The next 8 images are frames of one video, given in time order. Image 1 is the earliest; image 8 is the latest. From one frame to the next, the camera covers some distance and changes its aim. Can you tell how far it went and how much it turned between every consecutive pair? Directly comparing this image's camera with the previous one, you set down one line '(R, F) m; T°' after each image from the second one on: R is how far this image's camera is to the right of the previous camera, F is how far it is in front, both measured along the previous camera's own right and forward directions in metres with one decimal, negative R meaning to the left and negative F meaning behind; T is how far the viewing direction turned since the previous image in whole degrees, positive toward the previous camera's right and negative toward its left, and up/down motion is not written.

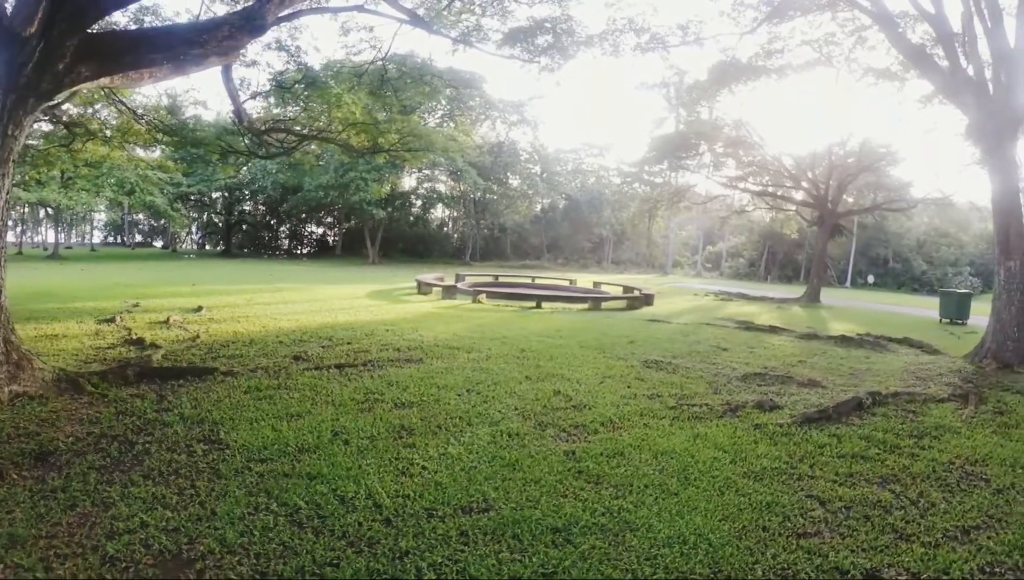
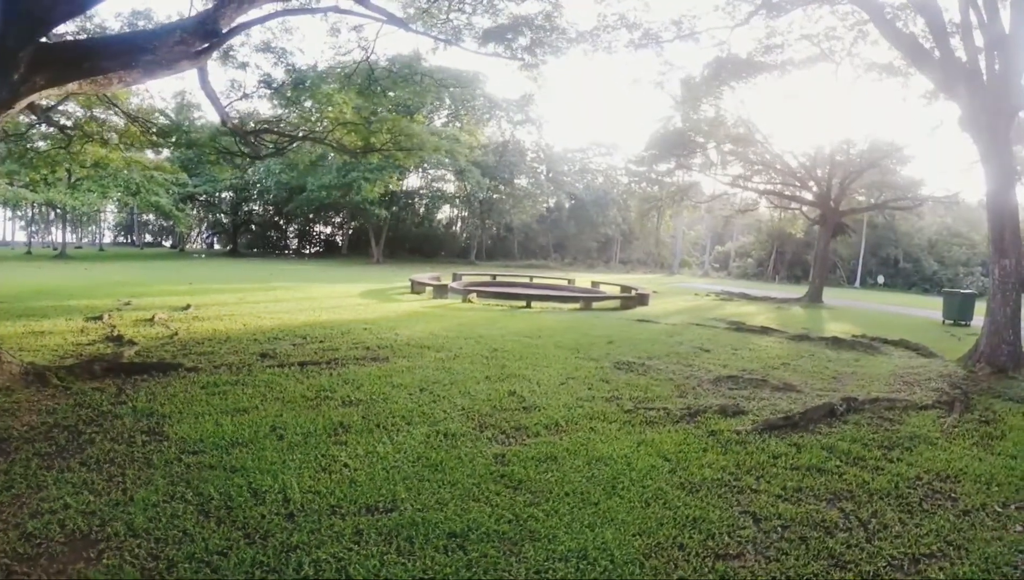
(+0.6, +0.1) m; -2°
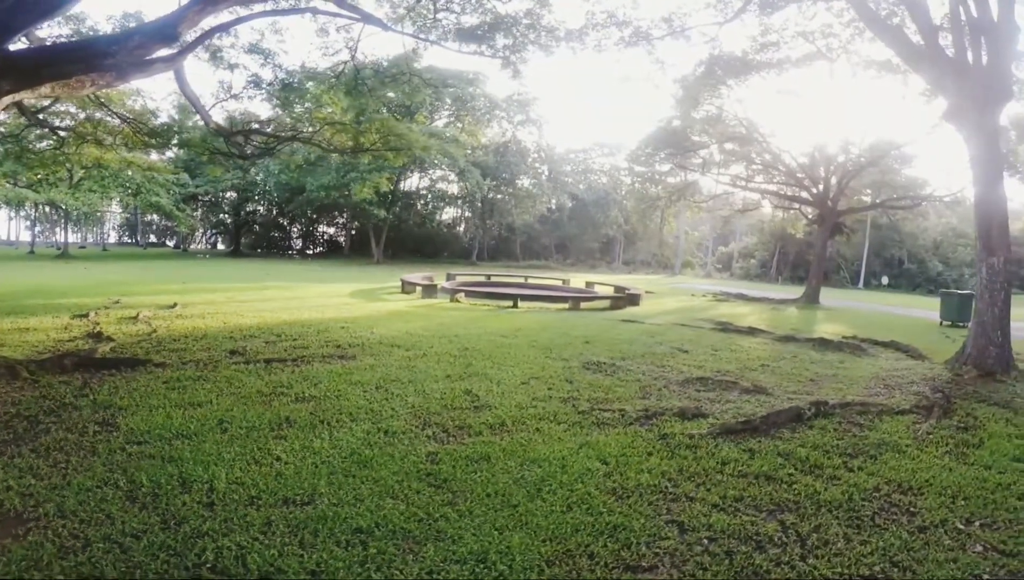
(+0.5, +0.1) m; -2°
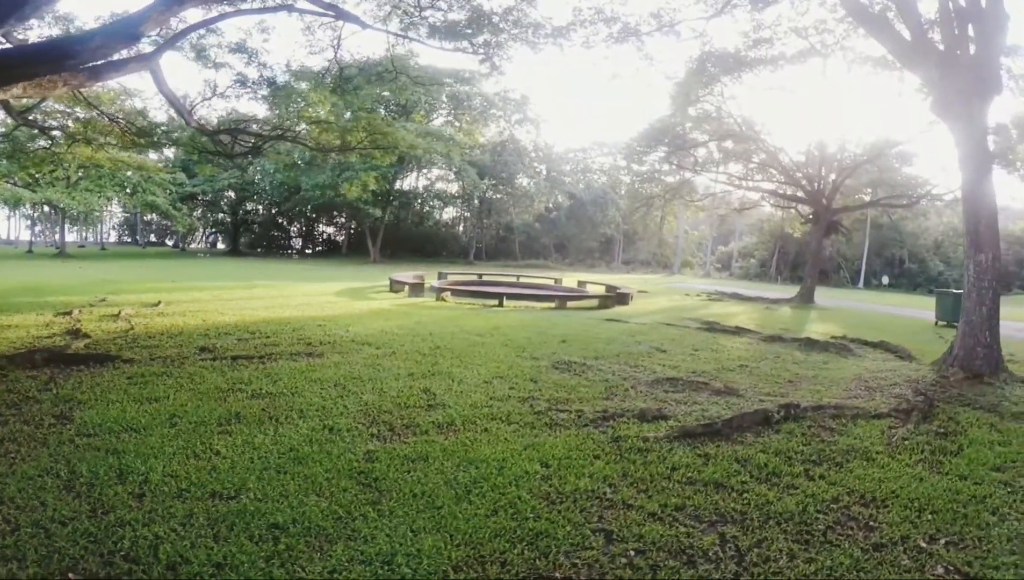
(+0.4, +0.1) m; -1°
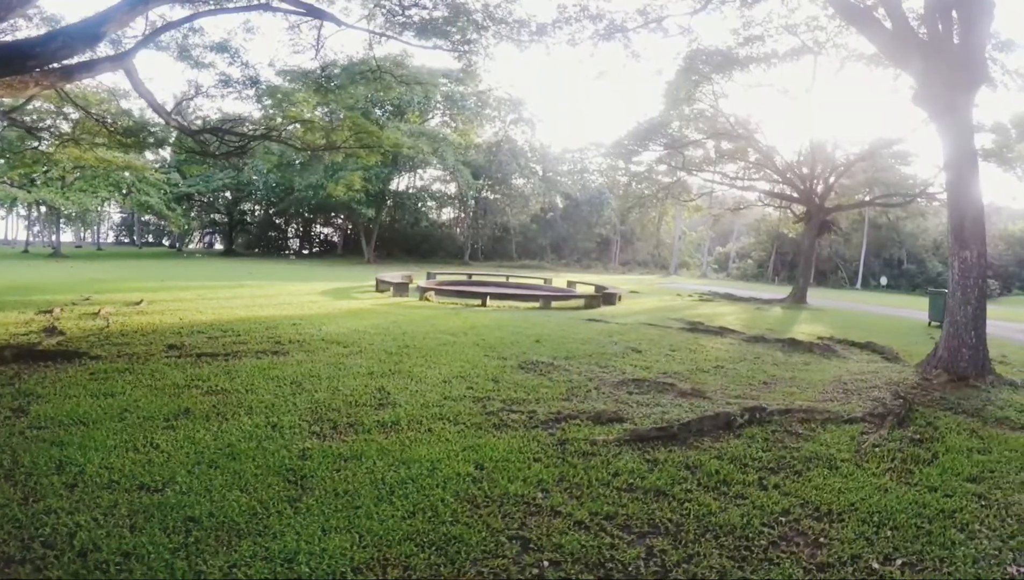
(+0.4, +0.1) m; -1°
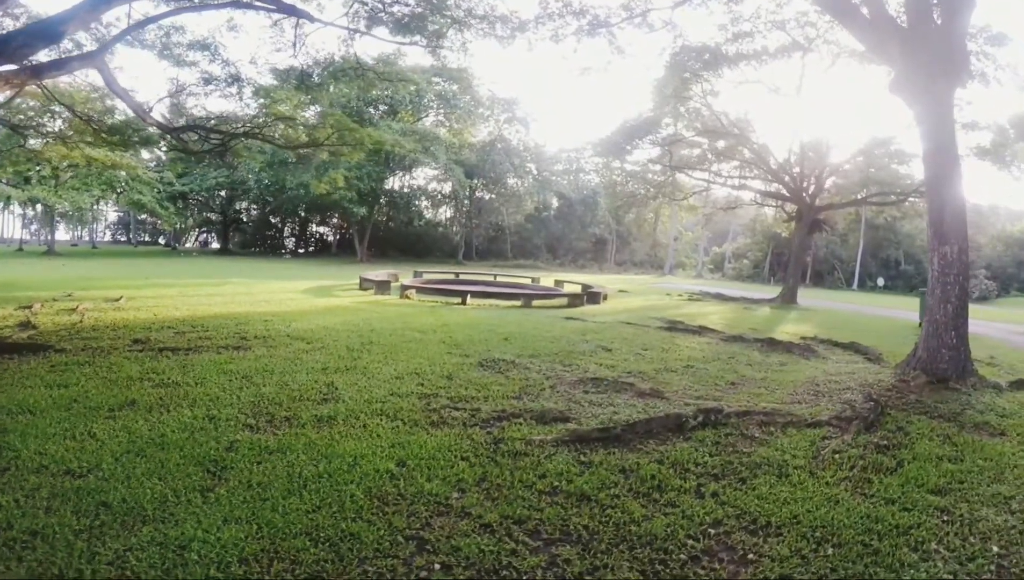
(+0.5, +0.1) m; -1°
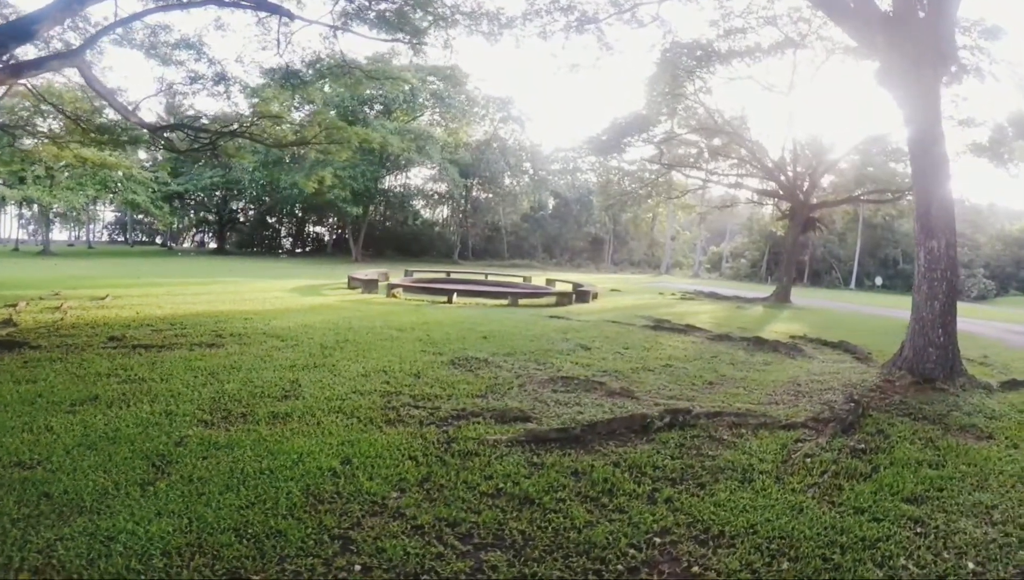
(+0.3, +0.1) m; -1°
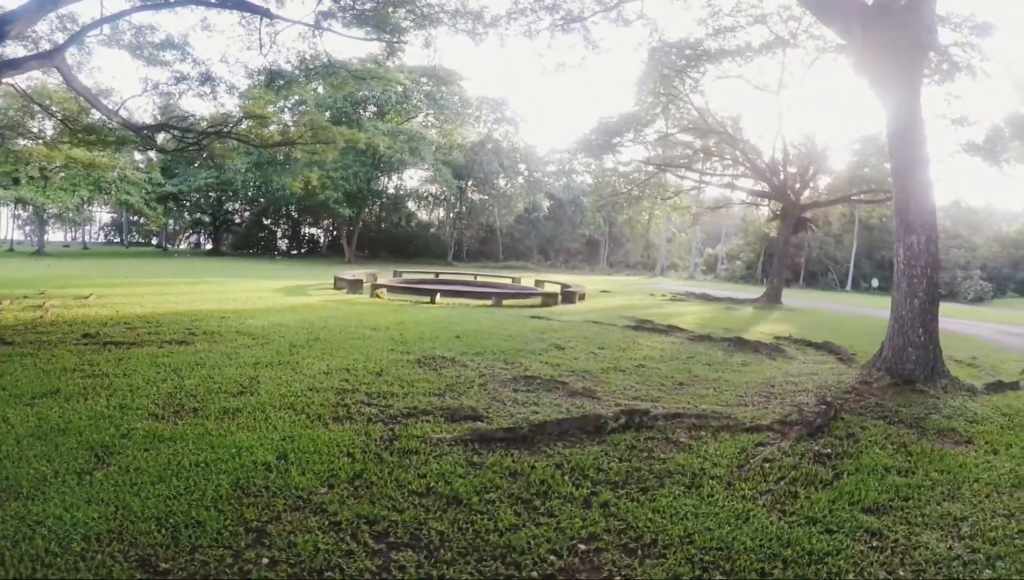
(+0.4, +0.1) m; -1°
